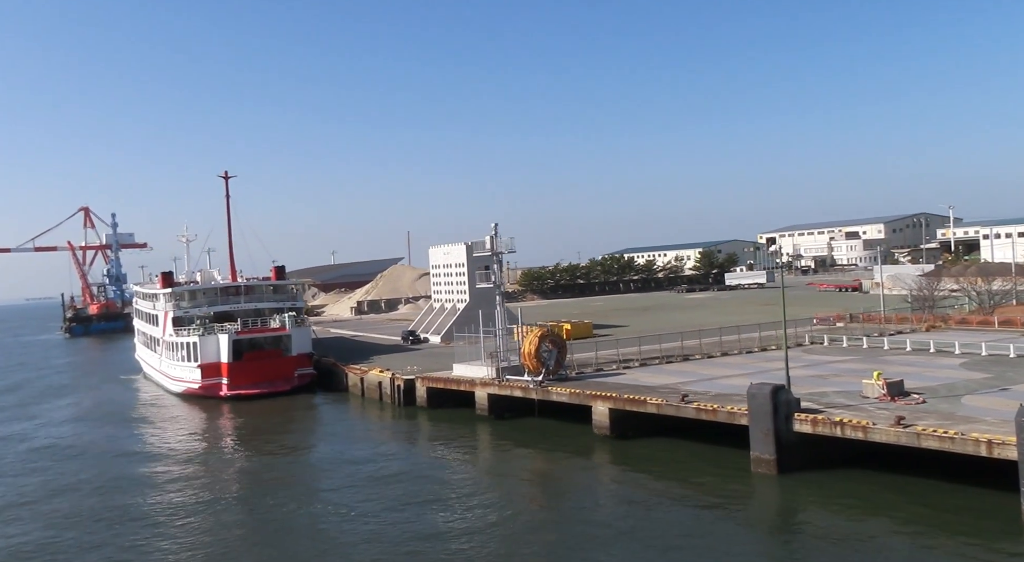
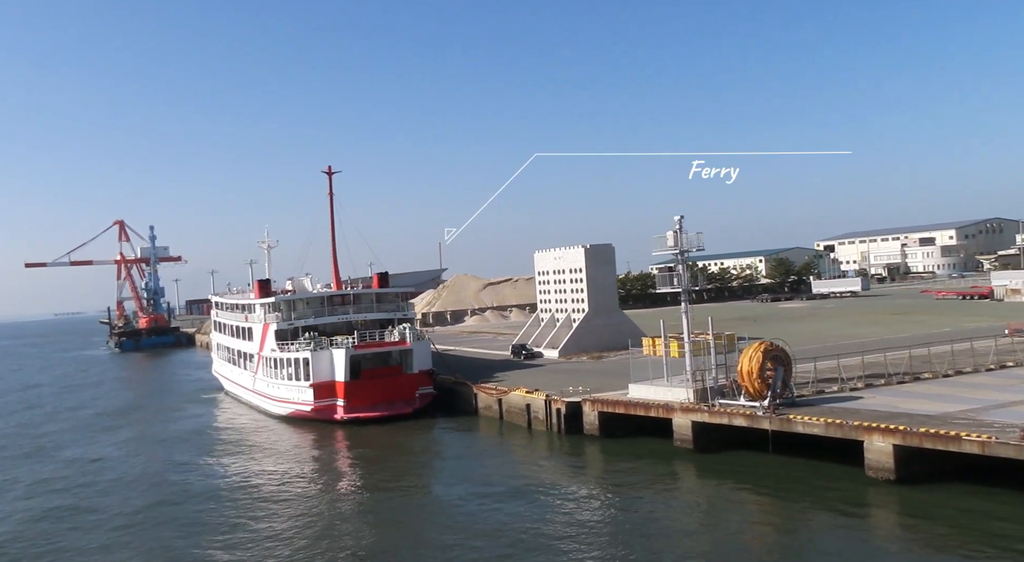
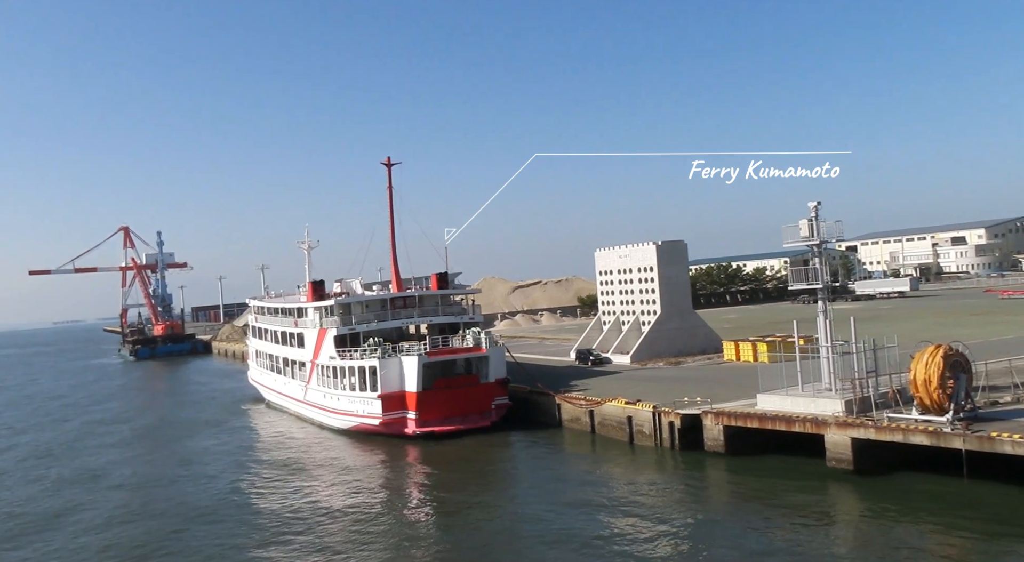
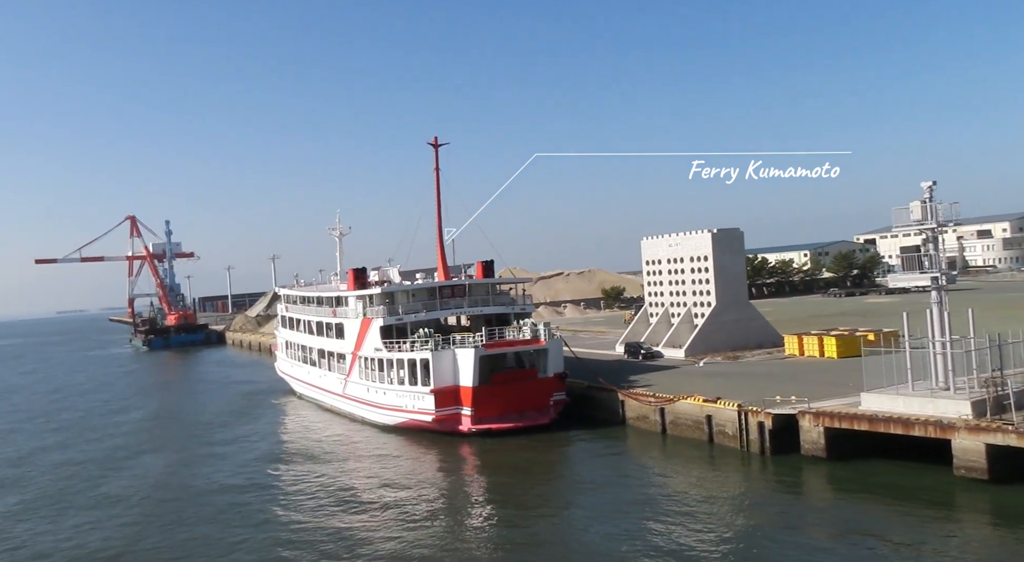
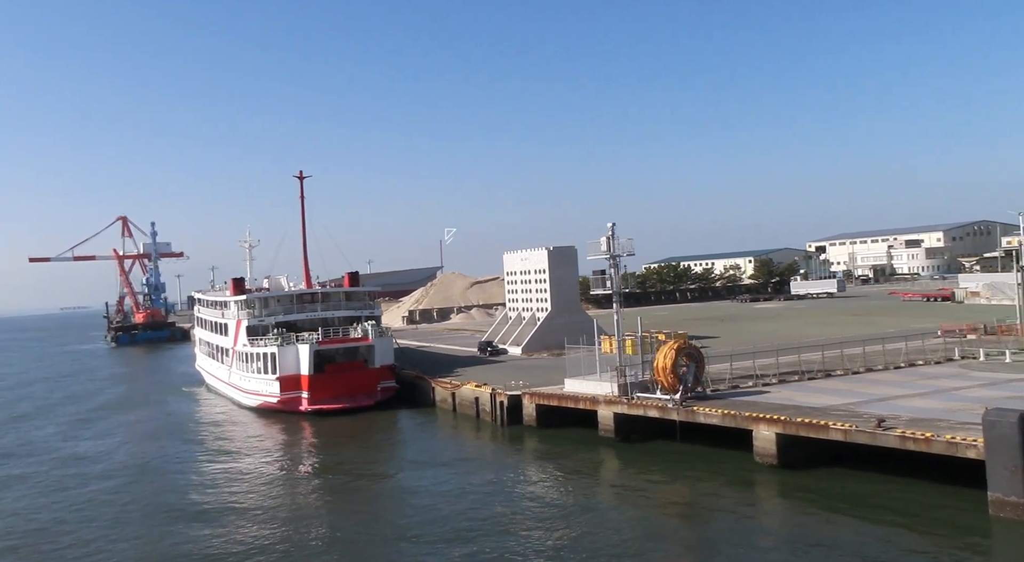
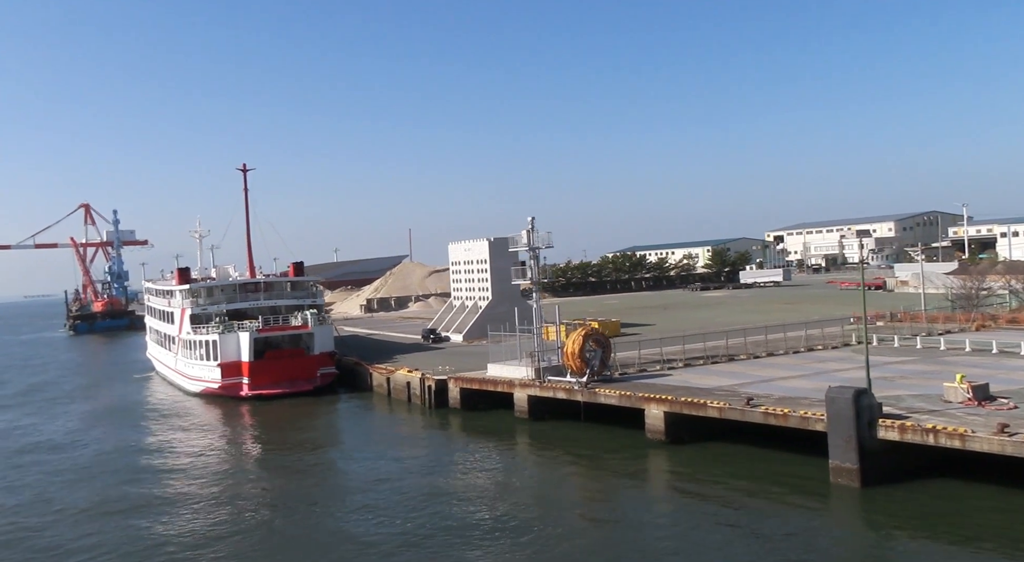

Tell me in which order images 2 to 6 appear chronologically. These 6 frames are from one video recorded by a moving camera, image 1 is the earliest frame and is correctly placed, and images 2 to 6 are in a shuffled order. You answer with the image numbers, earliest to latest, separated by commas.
6, 5, 2, 3, 4
